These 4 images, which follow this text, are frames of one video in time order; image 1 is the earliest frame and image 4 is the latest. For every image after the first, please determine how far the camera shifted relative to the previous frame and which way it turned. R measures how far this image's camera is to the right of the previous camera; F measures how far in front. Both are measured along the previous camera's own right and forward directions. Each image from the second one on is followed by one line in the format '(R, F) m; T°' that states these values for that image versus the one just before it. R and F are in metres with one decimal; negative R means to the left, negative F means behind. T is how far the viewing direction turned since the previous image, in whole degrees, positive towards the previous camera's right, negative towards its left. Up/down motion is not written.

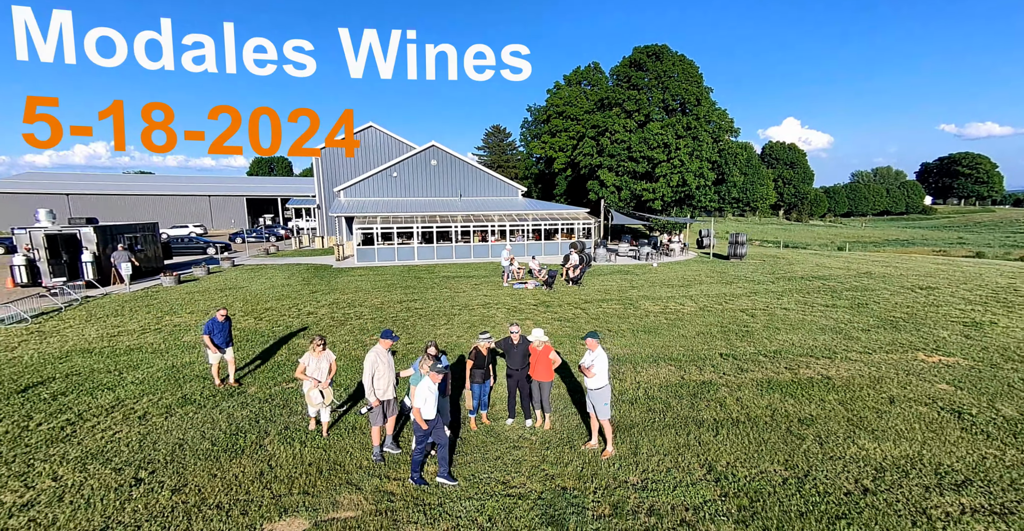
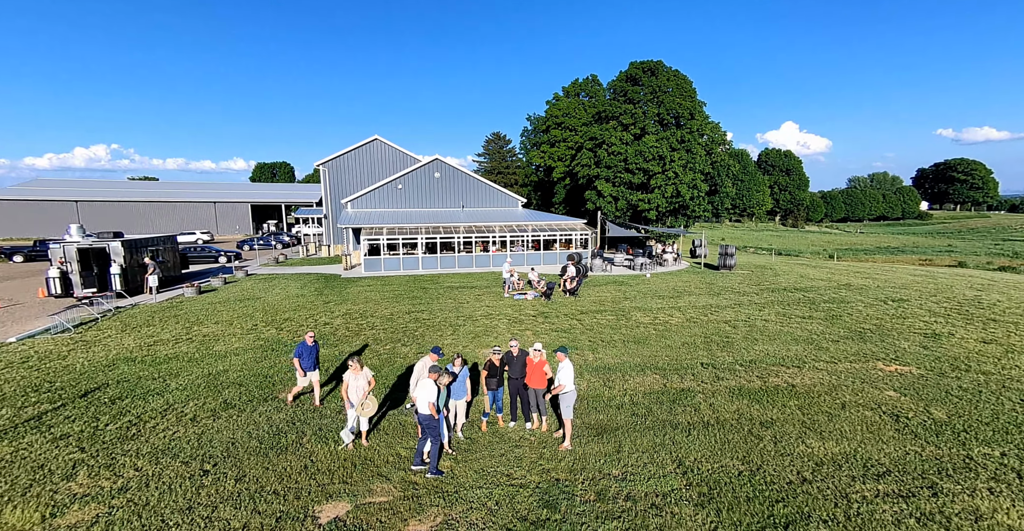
(-0.1, -1.3) m; 0°
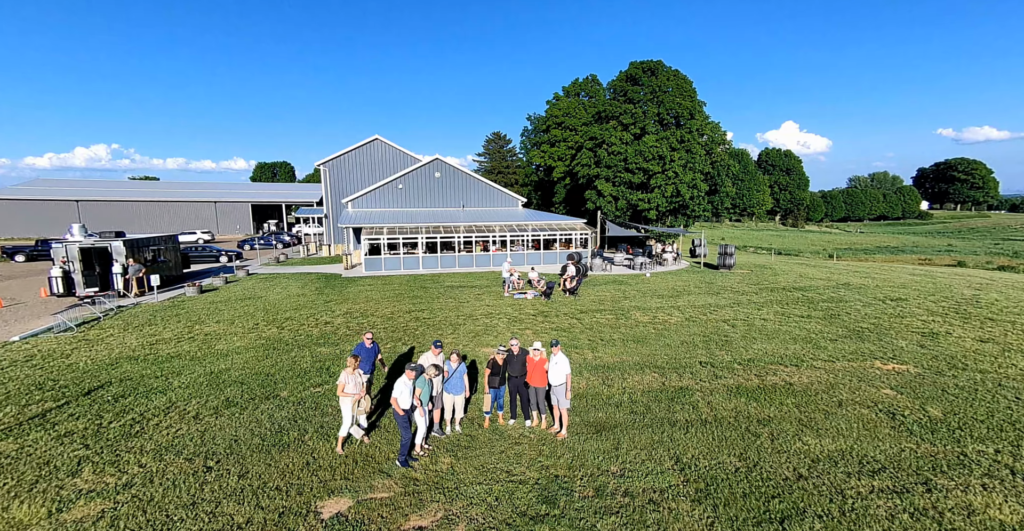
(0.0, -0.1) m; 0°
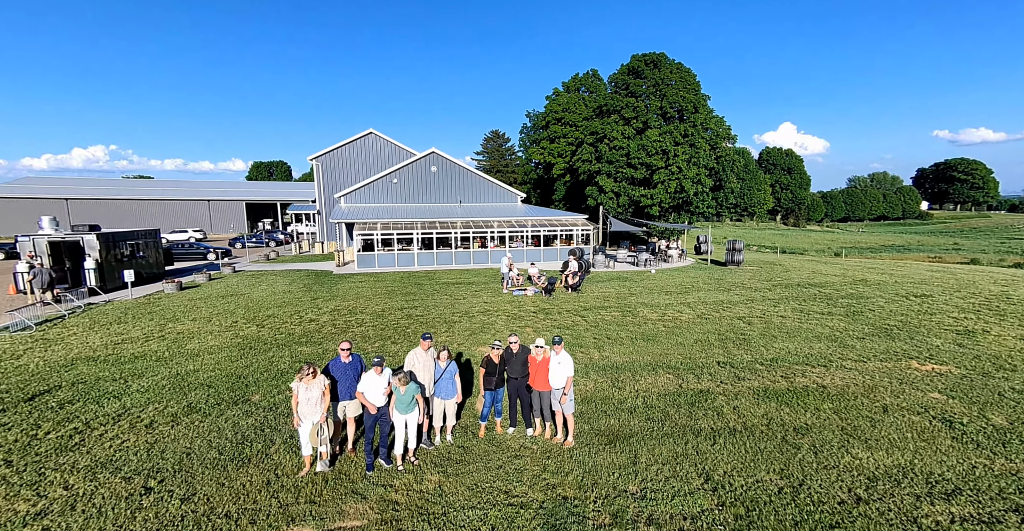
(0.0, +1.2) m; 0°
